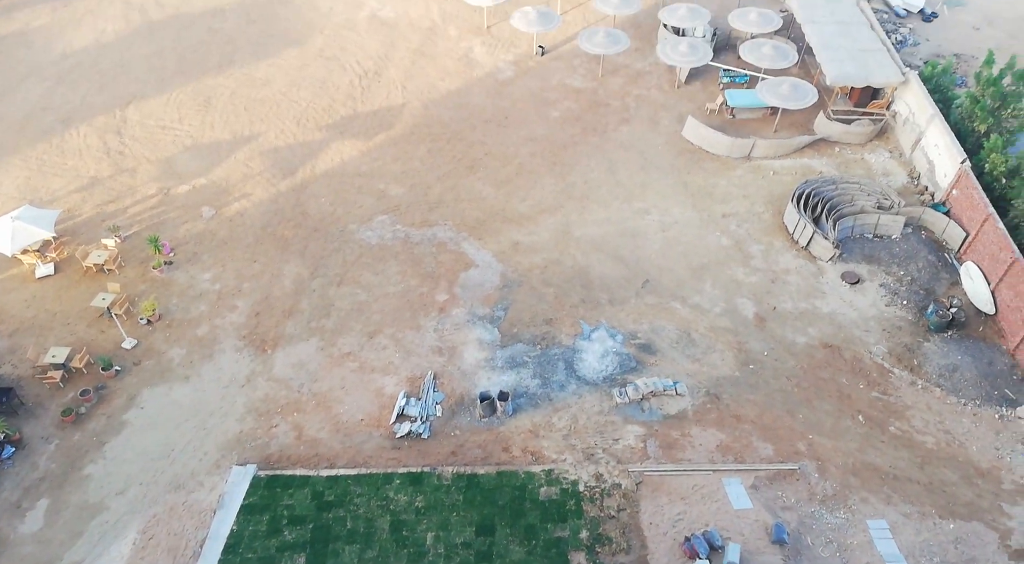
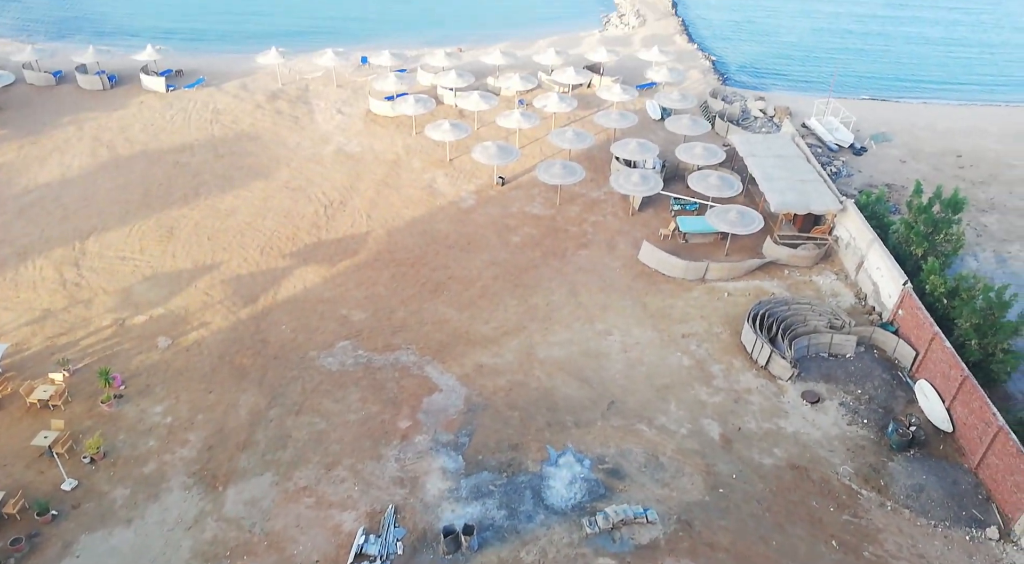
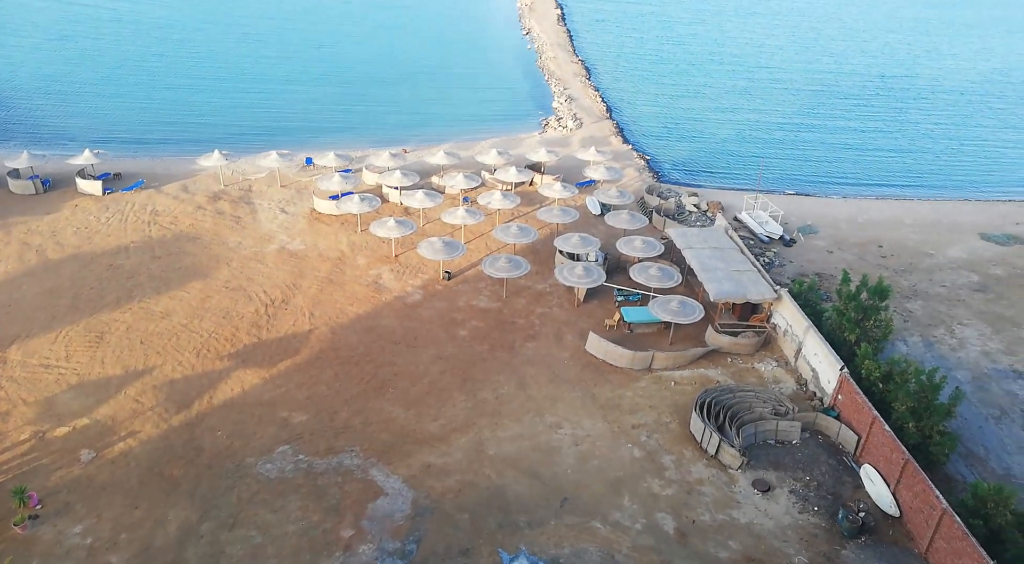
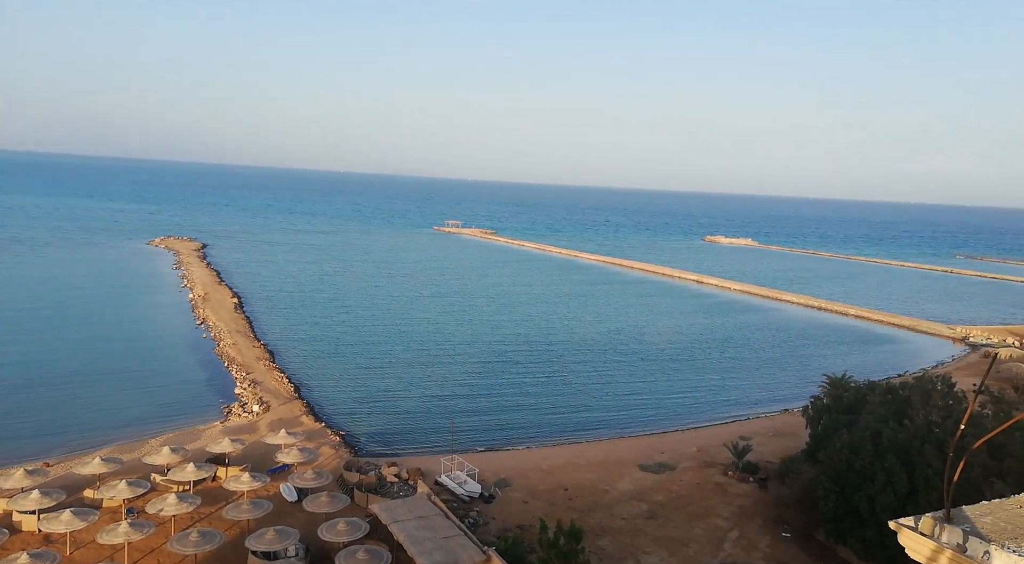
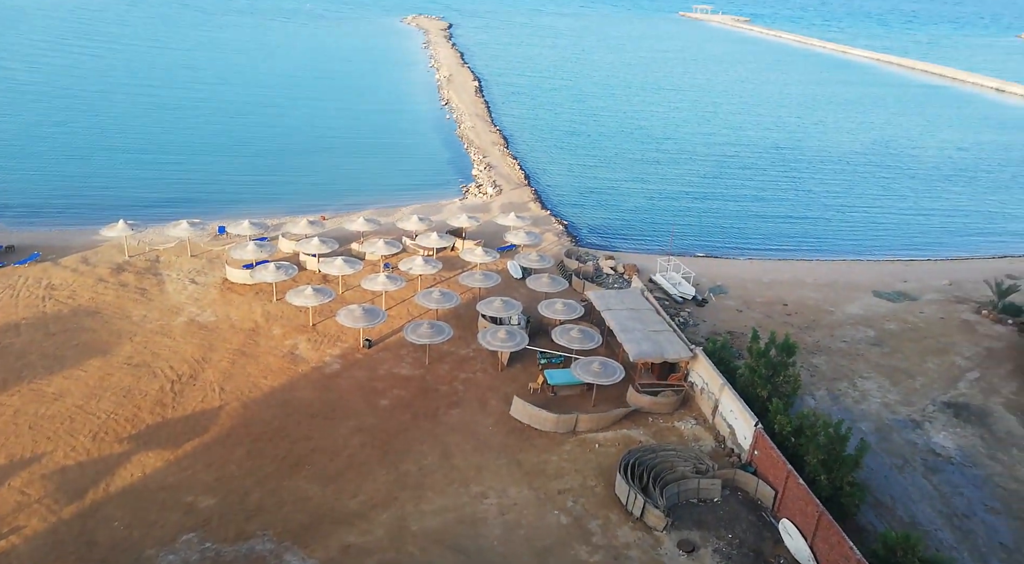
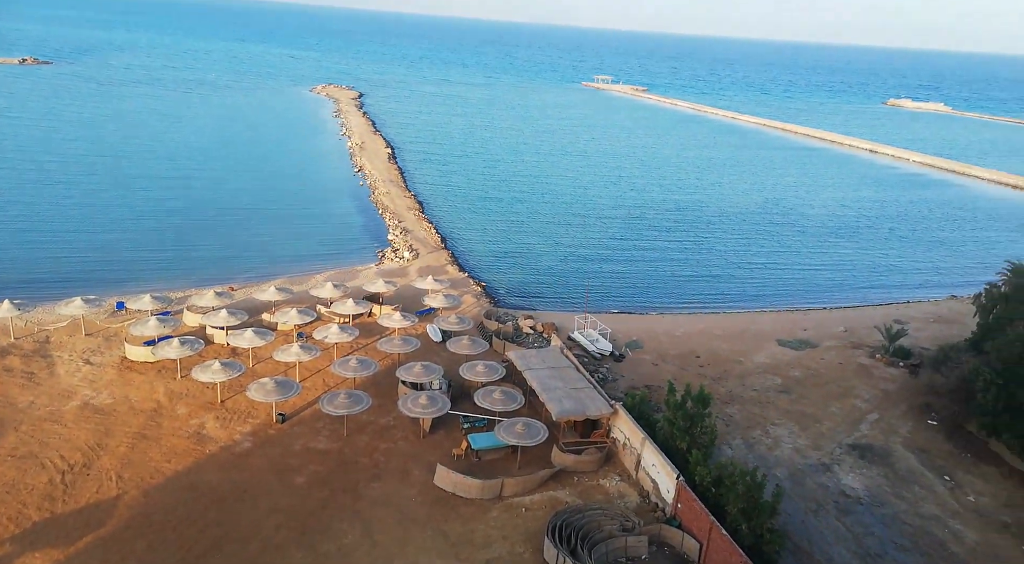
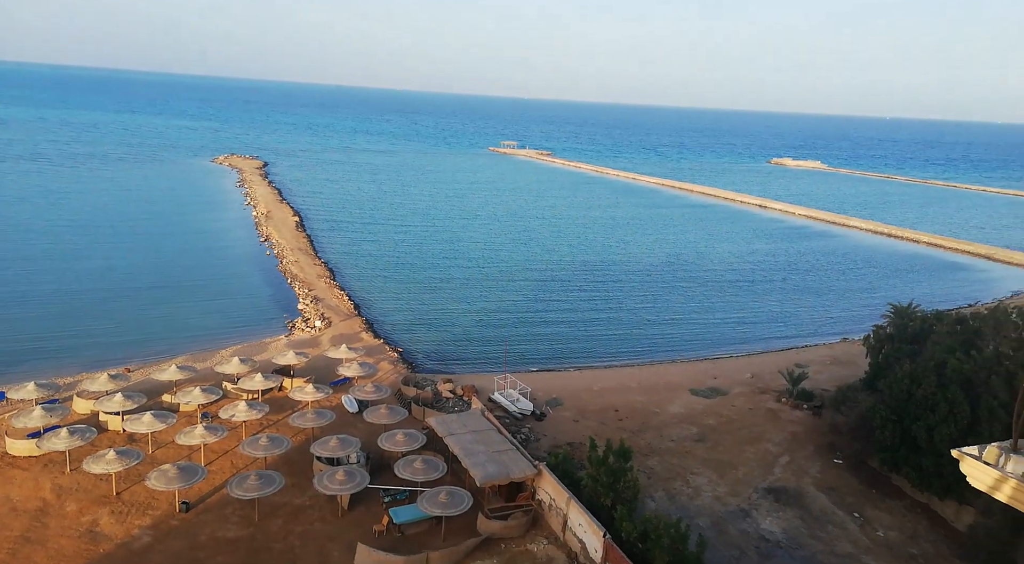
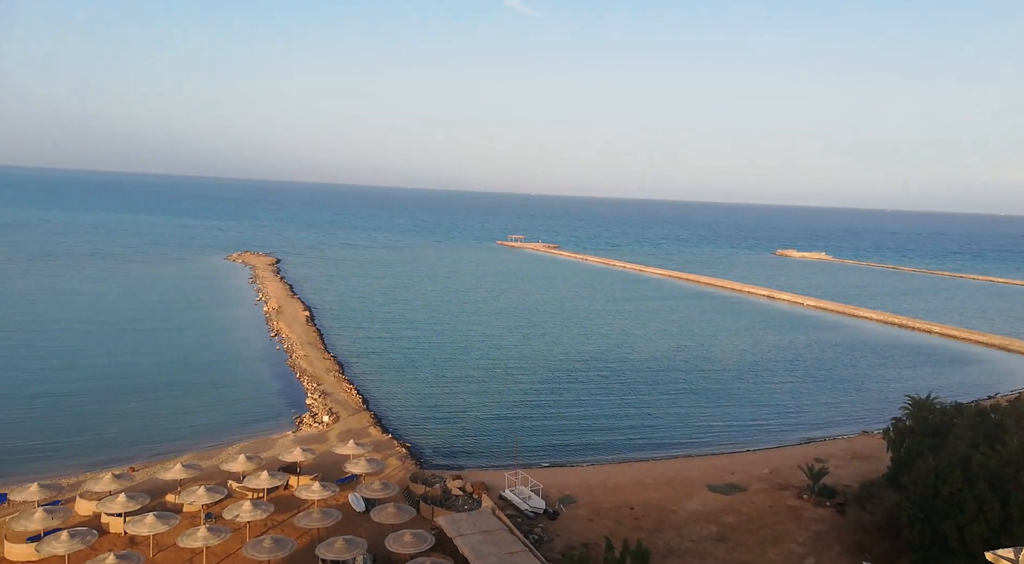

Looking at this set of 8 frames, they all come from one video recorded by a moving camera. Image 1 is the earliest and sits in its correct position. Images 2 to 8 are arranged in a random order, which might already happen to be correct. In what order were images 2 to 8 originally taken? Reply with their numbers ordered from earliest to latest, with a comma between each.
2, 3, 5, 6, 7, 4, 8
